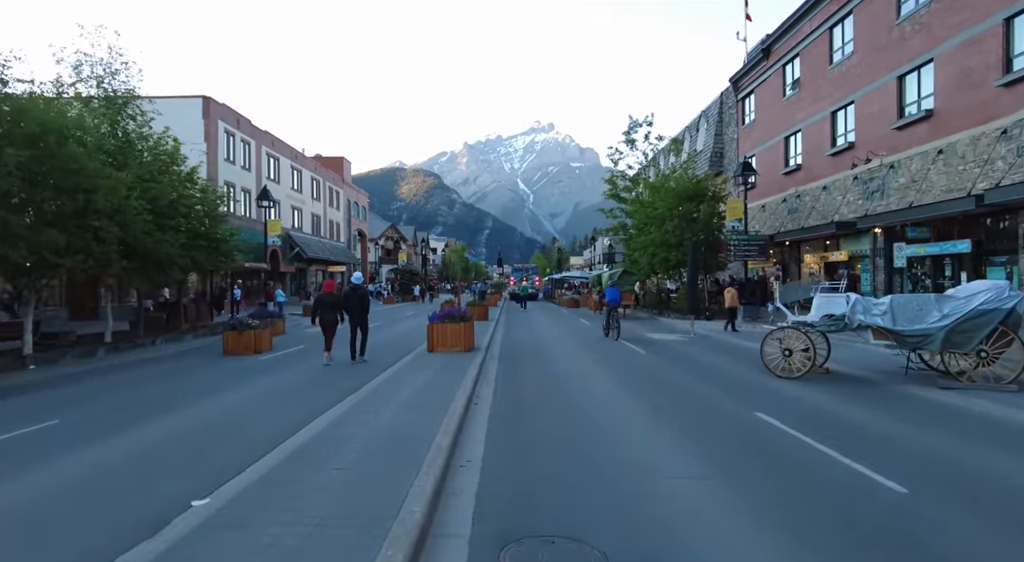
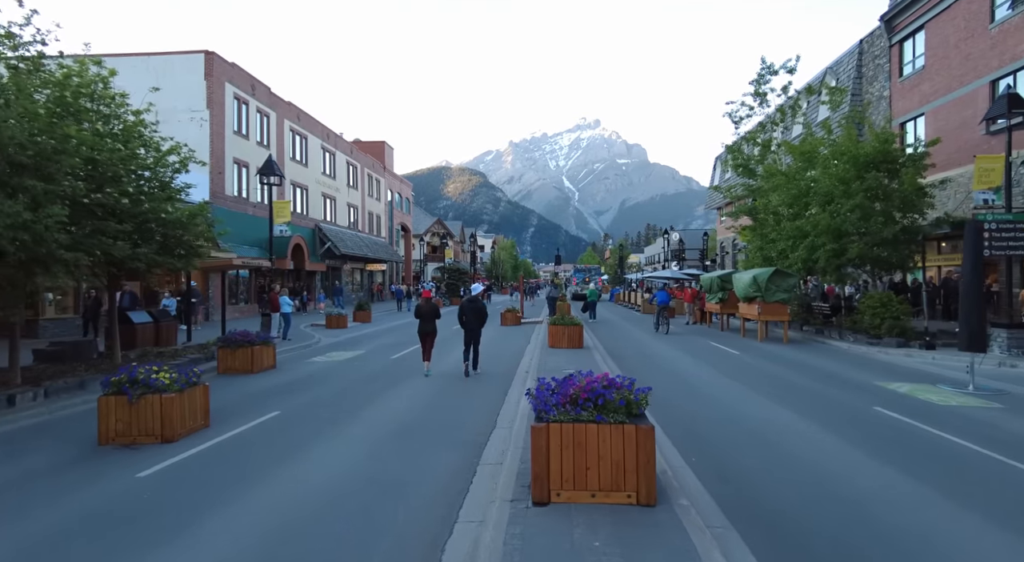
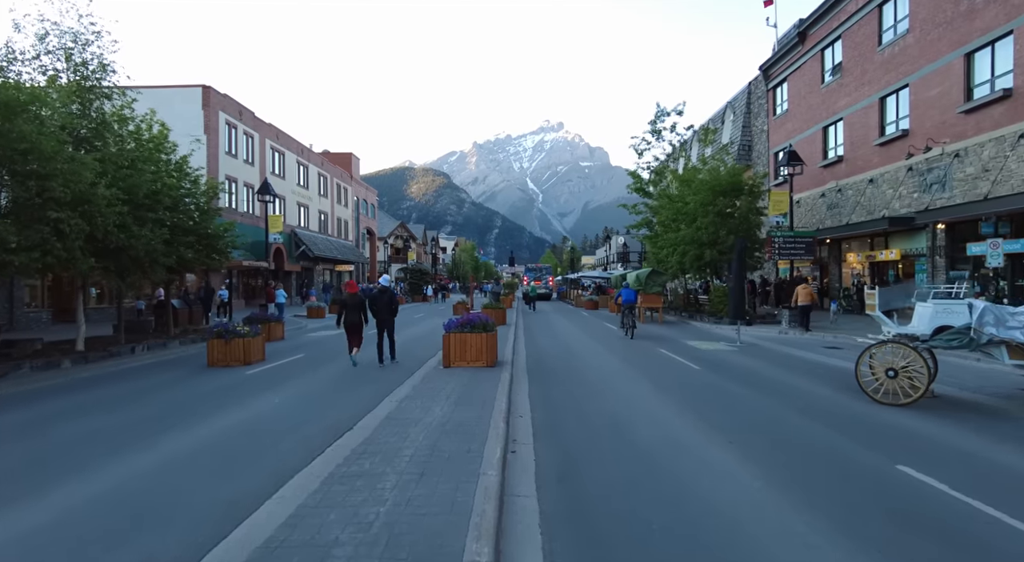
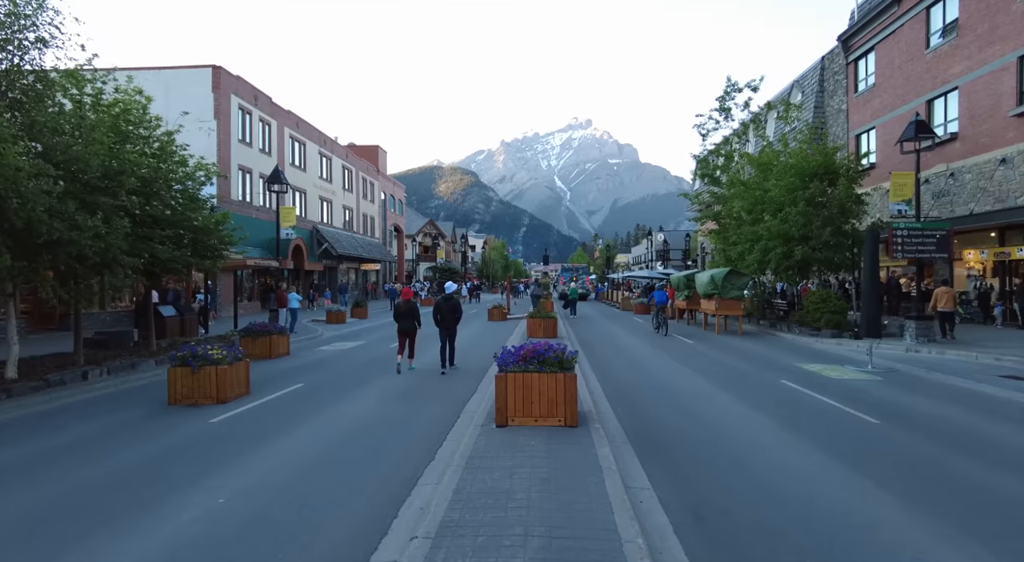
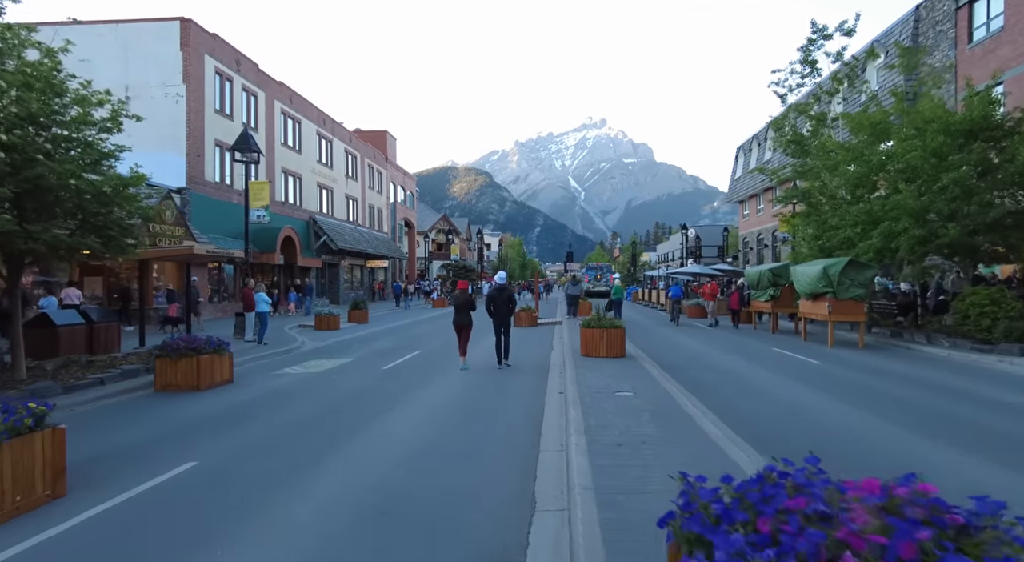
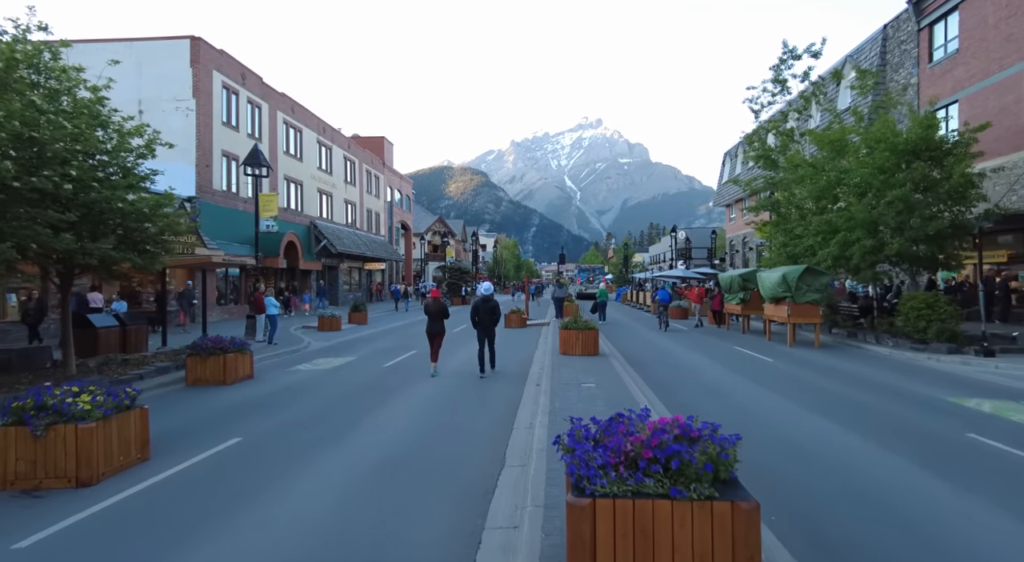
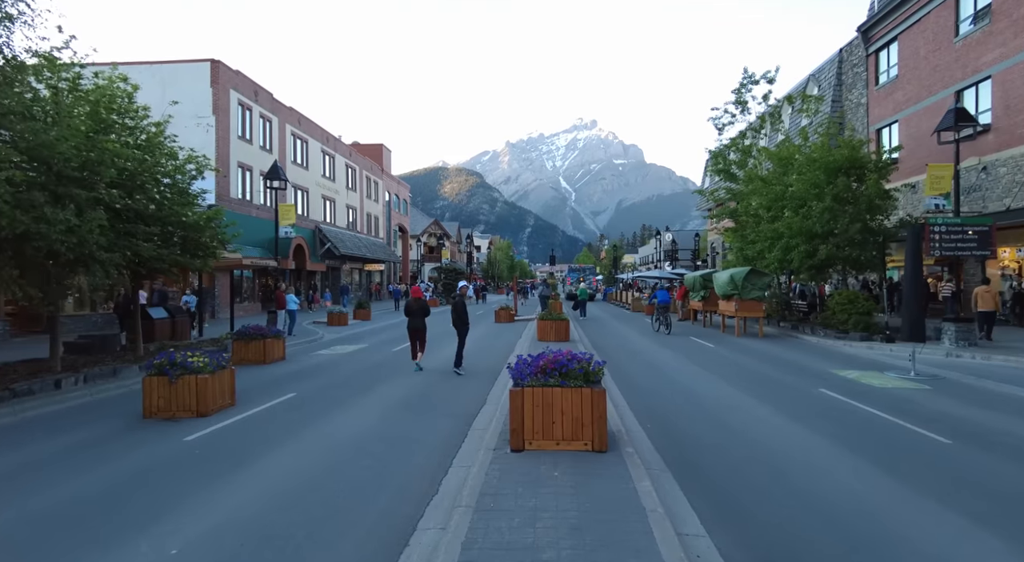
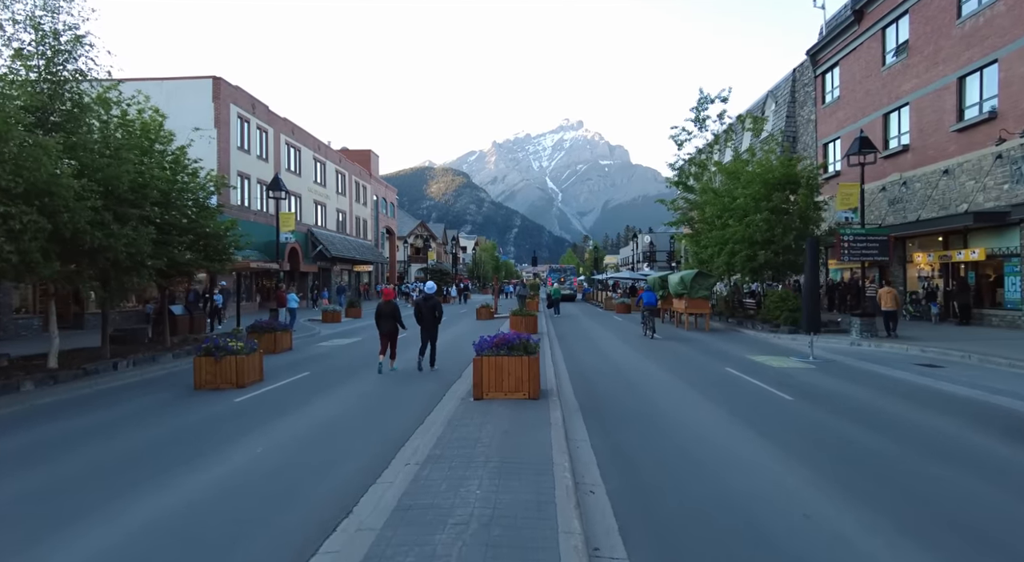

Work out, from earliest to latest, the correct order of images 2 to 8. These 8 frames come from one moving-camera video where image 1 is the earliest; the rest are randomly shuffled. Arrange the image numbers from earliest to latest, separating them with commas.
3, 8, 4, 7, 2, 6, 5
